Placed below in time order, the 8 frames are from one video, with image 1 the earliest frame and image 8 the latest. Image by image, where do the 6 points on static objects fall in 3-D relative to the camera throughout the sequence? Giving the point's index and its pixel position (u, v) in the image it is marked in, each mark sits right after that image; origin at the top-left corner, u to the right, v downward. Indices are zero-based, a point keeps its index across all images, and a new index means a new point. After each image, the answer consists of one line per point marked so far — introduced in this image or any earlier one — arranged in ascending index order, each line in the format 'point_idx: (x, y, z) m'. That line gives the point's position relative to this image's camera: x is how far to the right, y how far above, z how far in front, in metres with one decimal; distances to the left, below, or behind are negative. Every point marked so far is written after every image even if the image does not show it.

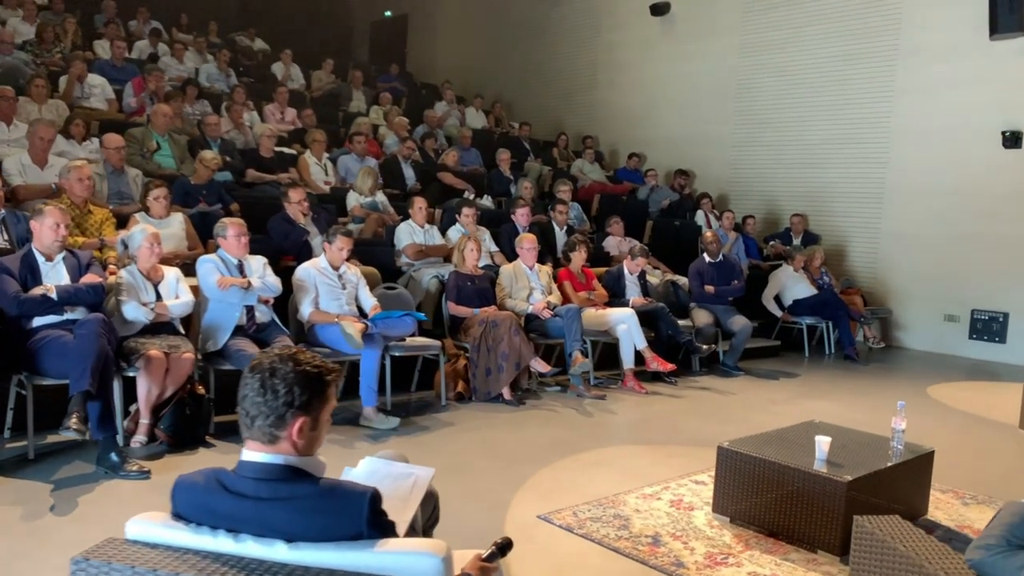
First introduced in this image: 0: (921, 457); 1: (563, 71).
0: (+1.6, -0.7, +3.2) m
1: (+0.8, +3.5, +13.1) m
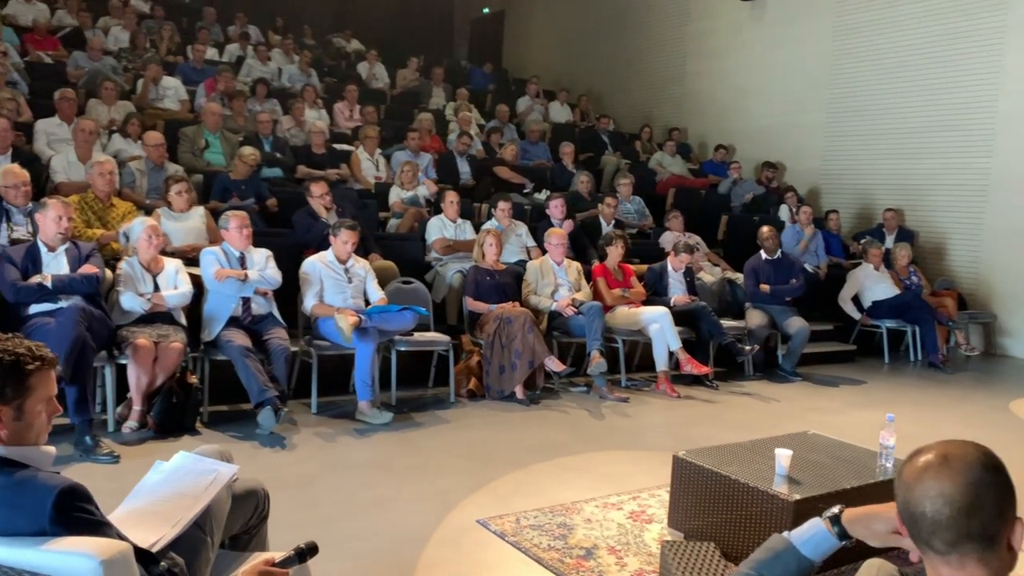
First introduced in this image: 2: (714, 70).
0: (+1.4, -0.7, +2.8) m
1: (+2.2, +3.6, +12.7) m
2: (+2.9, +3.1, +11.5) m
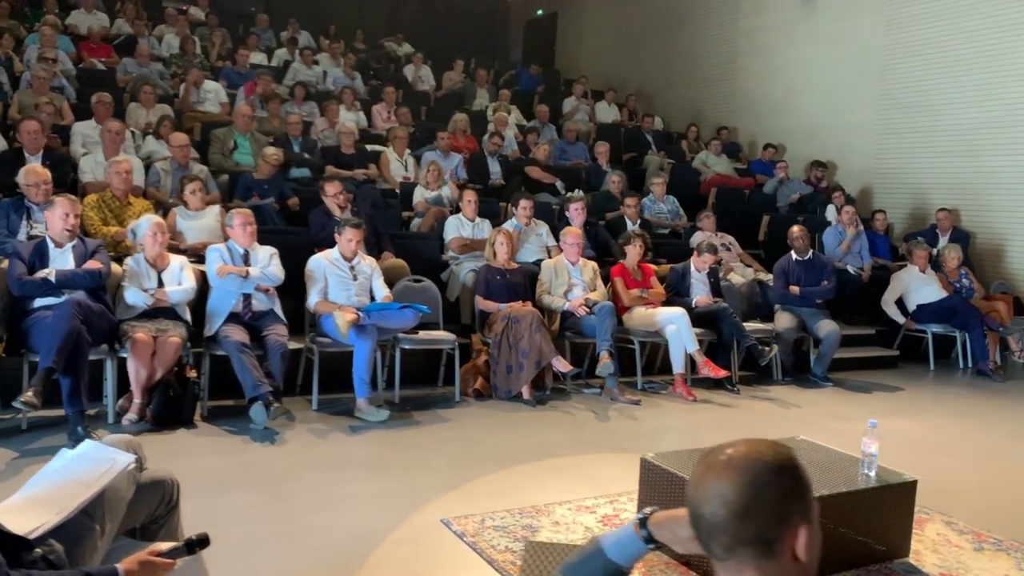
0: (+1.3, -0.7, +2.7) m
1: (+2.9, +3.5, +12.5) m
2: (+3.5, +3.1, +11.2) m
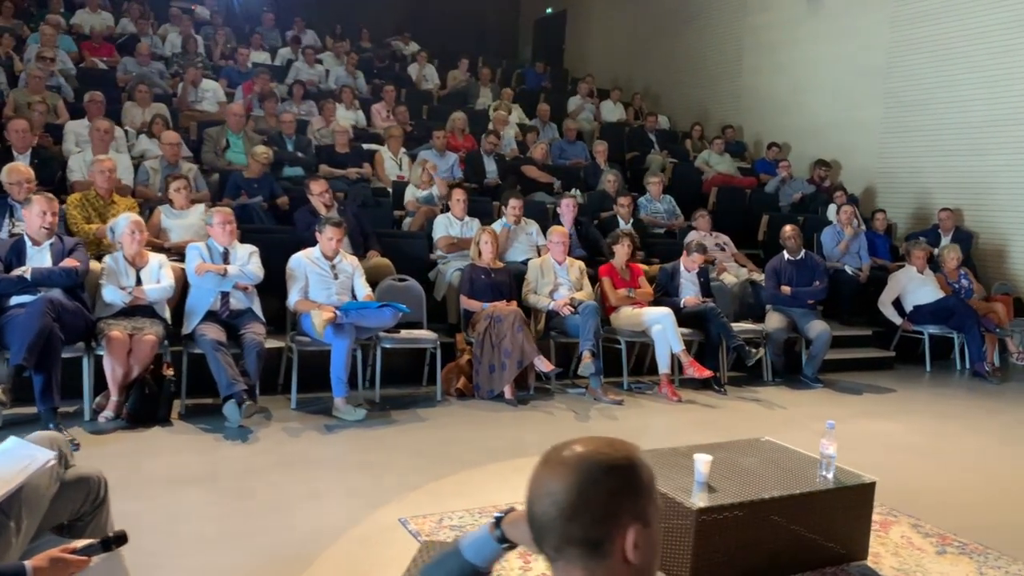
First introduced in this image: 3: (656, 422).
0: (+1.1, -0.7, +2.6) m
1: (+3.0, +3.5, +12.4) m
2: (+3.5, +3.1, +11.1) m
3: (+0.8, -0.8, +4.6) m
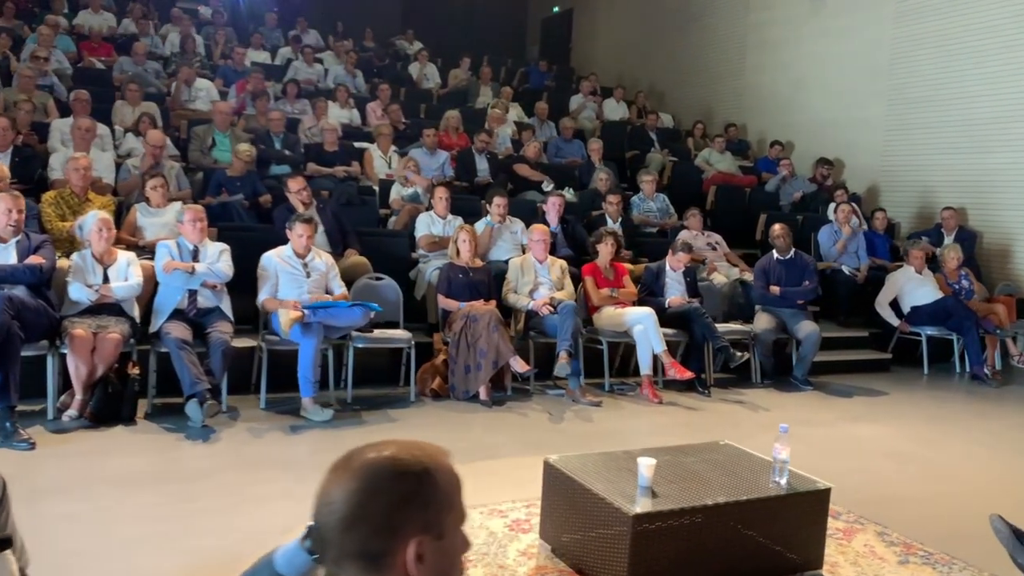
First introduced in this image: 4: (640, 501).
0: (+0.9, -0.7, +2.5) m
1: (+3.0, +3.5, +12.3) m
2: (+3.5, +3.1, +11.0) m
3: (+0.7, -0.8, +4.5) m
4: (+0.4, -0.6, +2.4) m
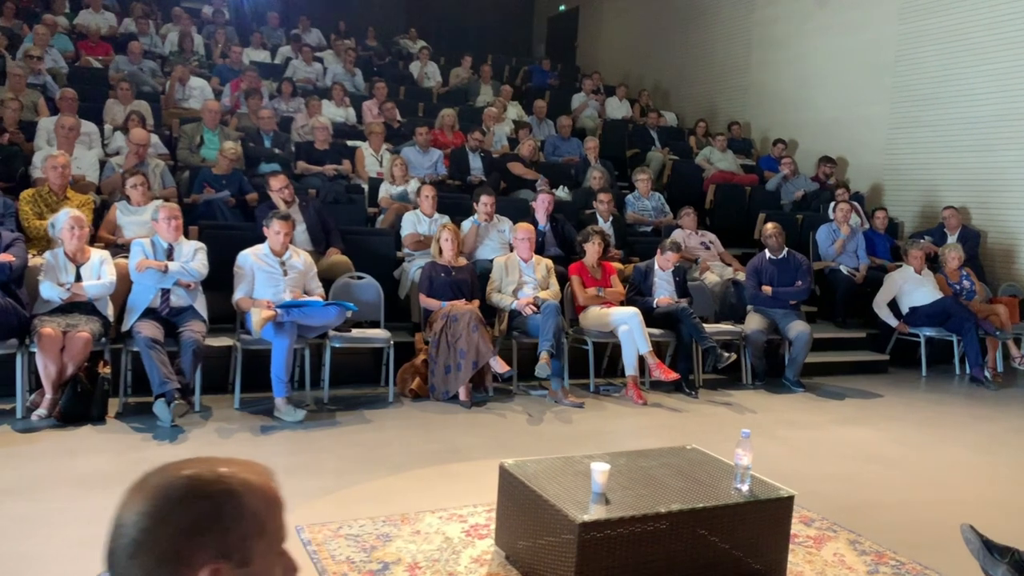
0: (+0.8, -0.7, +2.4) m
1: (+3.1, +3.5, +12.1) m
2: (+3.5, +3.1, +10.8) m
3: (+0.5, -0.8, +4.4) m
4: (+0.2, -0.6, +2.3) m
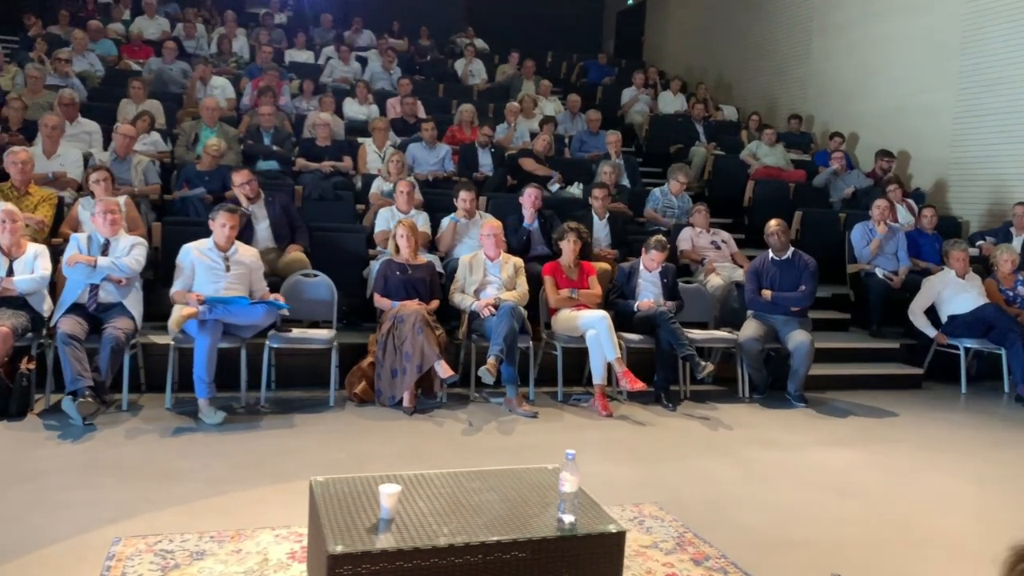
0: (+0.2, -0.7, +2.1) m
1: (+3.7, +3.5, +11.4) m
2: (+4.1, +3.0, +10.0) m
3: (+0.2, -0.8, +4.0) m
4: (-0.4, -0.6, +2.0) m
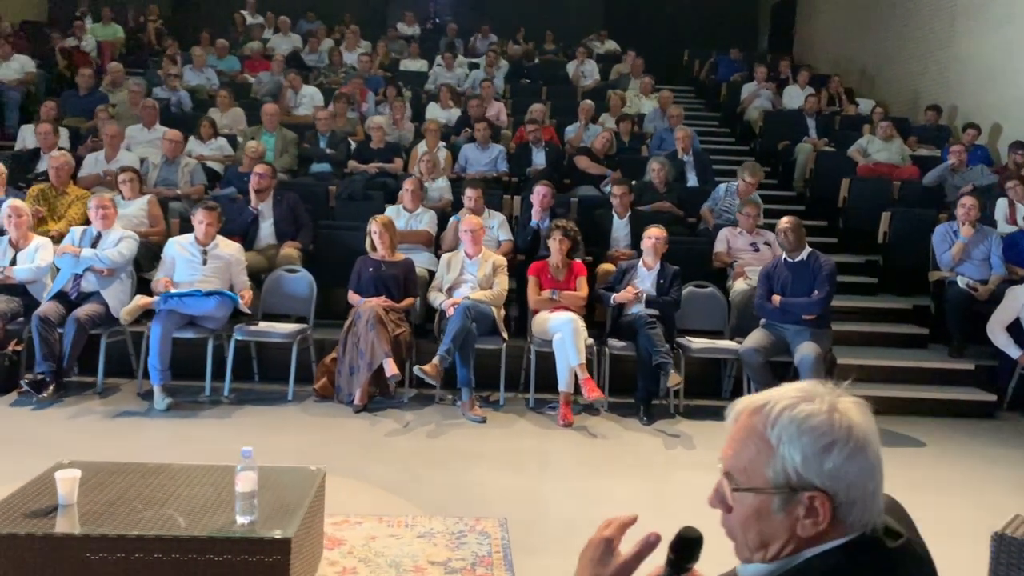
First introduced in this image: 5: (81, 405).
0: (-0.6, -0.6, +1.9) m
1: (+5.2, +3.3, +10.1) m
2: (+5.1, +2.8, +8.7) m
3: (-0.1, -0.7, +3.8) m
4: (-1.2, -0.6, +2.0) m
5: (-2.2, -0.6, +4.1) m
